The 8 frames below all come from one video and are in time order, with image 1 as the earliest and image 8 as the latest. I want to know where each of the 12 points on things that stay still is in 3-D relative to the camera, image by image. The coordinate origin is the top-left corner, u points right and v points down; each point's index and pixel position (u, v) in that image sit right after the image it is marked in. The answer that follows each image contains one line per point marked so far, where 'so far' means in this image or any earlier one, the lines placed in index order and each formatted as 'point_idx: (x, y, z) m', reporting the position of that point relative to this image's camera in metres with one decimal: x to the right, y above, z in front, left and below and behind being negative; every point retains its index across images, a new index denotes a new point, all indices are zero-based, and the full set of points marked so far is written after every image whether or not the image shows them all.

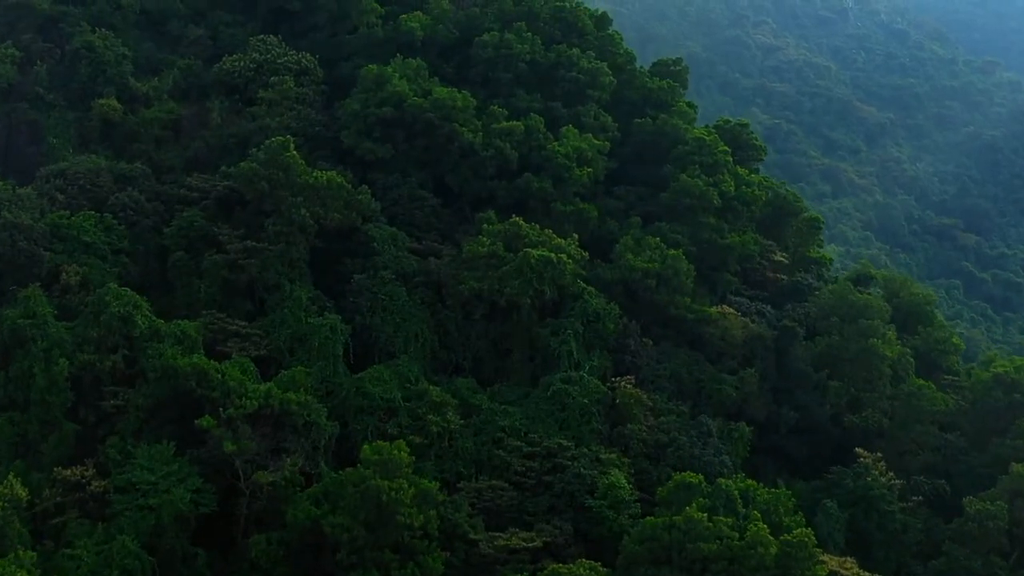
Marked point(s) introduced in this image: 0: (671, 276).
0: (+2.0, +0.2, +18.8) m
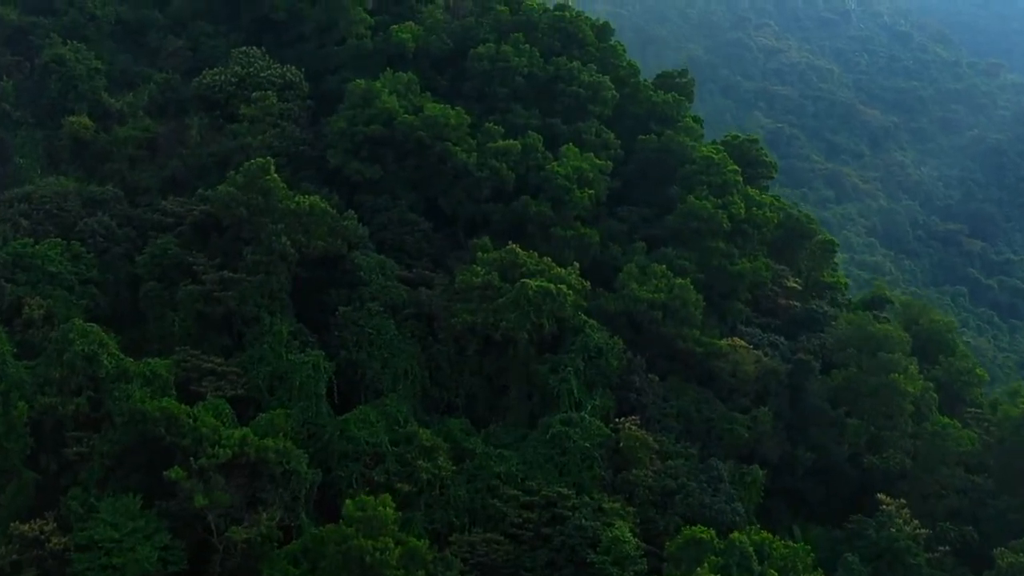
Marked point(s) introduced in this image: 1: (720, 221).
0: (+2.0, -0.2, +17.5) m
1: (+2.6, +0.9, +19.0) m
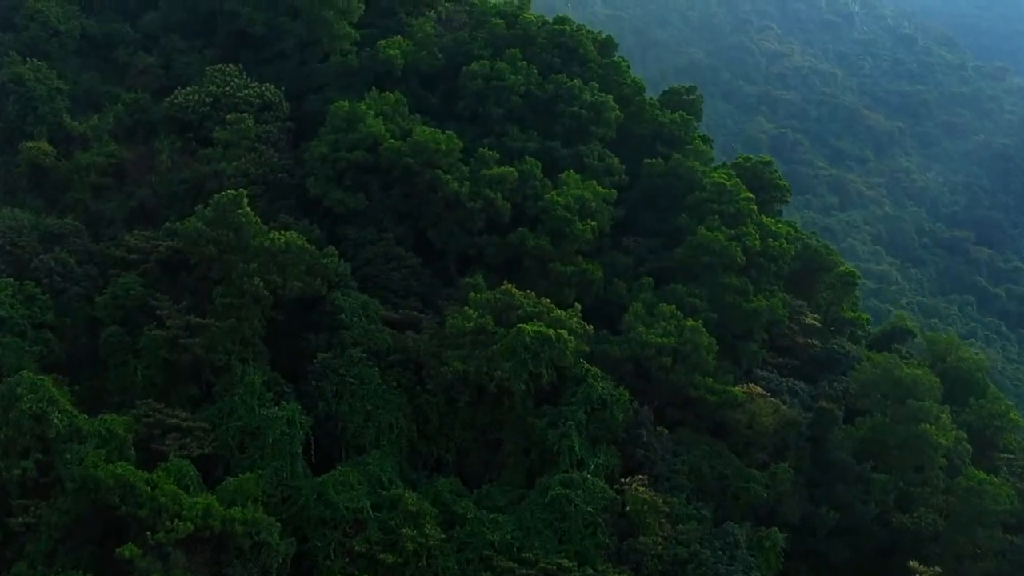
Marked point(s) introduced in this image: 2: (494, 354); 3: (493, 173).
0: (+1.9, -0.7, +16.0) m
1: (+2.6, +0.4, +17.5) m
2: (-0.2, -0.7, +15.1) m
3: (-0.2, +1.3, +17.5) m
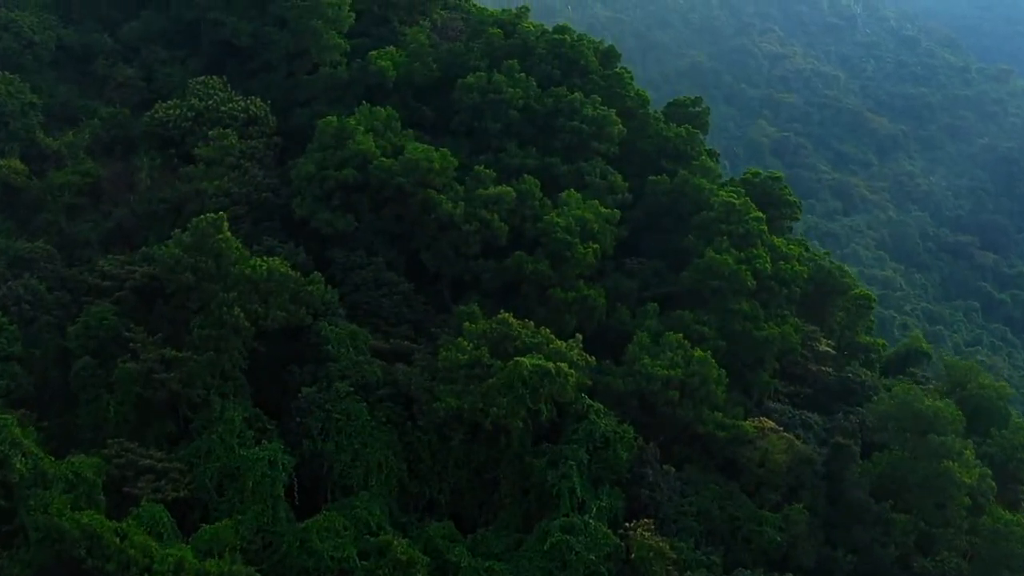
0: (+1.9, -1.0, +15.1) m
1: (+2.6, +0.1, +16.5) m
2: (-0.2, -1.0, +14.2) m
3: (-0.2, +1.1, +16.6) m
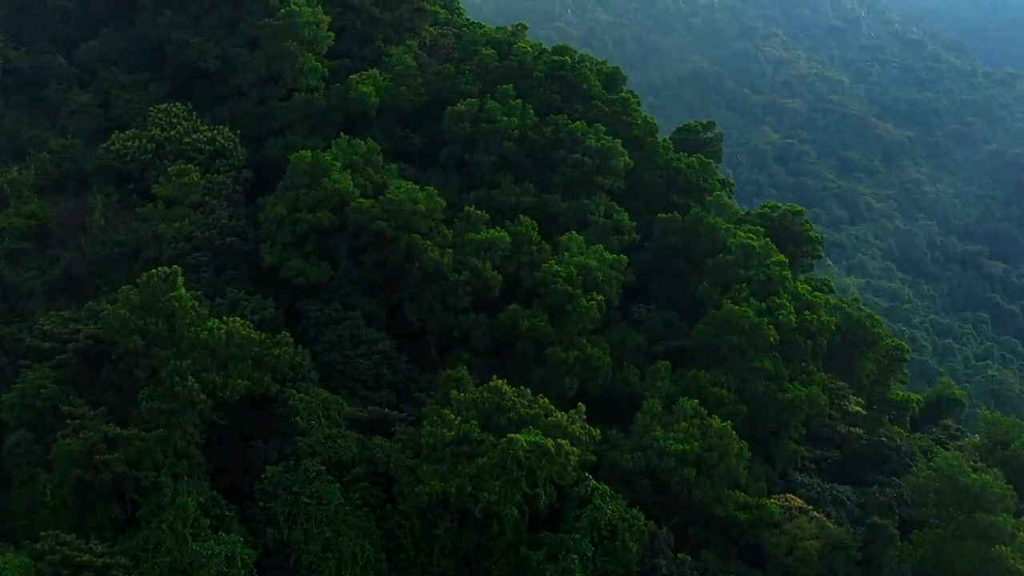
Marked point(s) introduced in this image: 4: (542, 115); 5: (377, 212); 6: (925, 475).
0: (+1.8, -1.5, +13.3) m
1: (+2.5, -0.5, +14.7) m
2: (-0.3, -1.5, +12.4) m
3: (-0.3, +0.5, +14.8) m
4: (+0.4, +2.1, +17.6) m
5: (-1.3, +0.7, +14.7) m
6: (+4.0, -1.8, +14.5) m
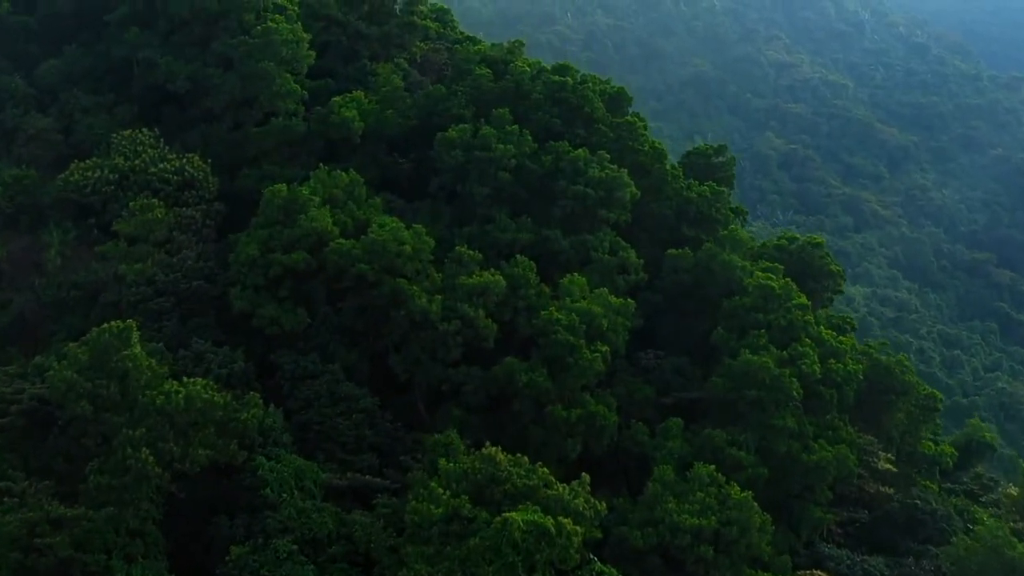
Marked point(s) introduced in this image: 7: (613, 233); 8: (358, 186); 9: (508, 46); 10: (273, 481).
0: (+1.8, -2.0, +11.9) m
1: (+2.5, -0.9, +13.3) m
2: (-0.3, -2.0, +10.9) m
3: (-0.3, 0.0, +13.4) m
4: (+0.3, +1.6, +16.2) m
5: (-1.4, +0.3, +13.3) m
6: (+4.0, -2.3, +13.0) m
7: (+1.0, +0.6, +15.4) m
8: (-1.5, +1.0, +14.5) m
9: (0.0, +2.9, +17.8) m
10: (-1.9, -1.5, +11.8) m
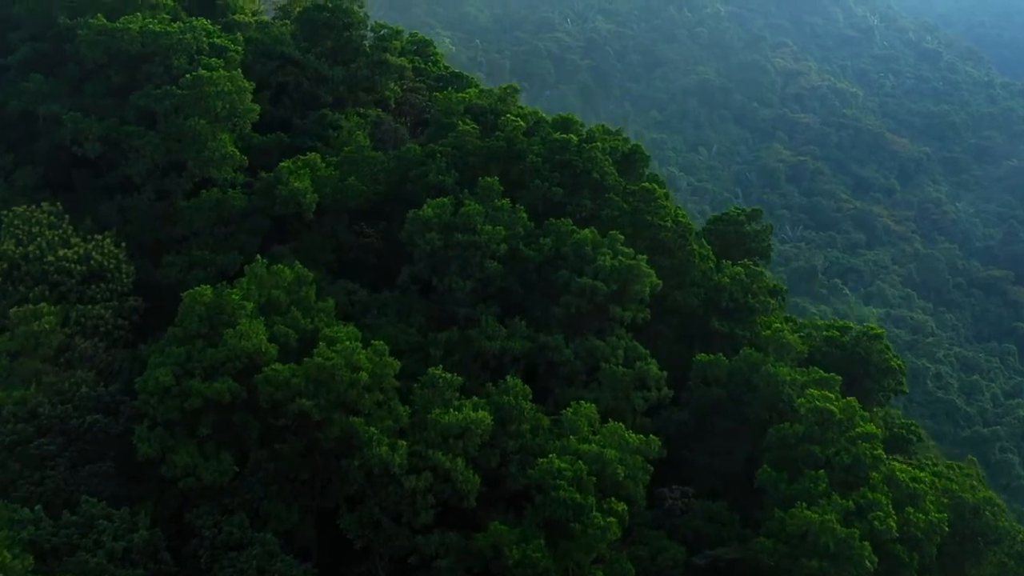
0: (+1.7, -2.9, +8.8) m
1: (+2.4, -1.9, +10.2) m
2: (-0.4, -2.9, +7.8) m
3: (-0.4, -0.9, +10.3) m
4: (+0.2, +0.7, +13.1) m
5: (-1.5, -0.7, +10.2) m
6: (+3.9, -3.2, +9.9) m
7: (+1.0, -0.4, +12.3) m
8: (-1.6, 0.0, +11.4) m
9: (-0.1, +1.9, +14.7) m
10: (-2.0, -2.5, +8.7) m
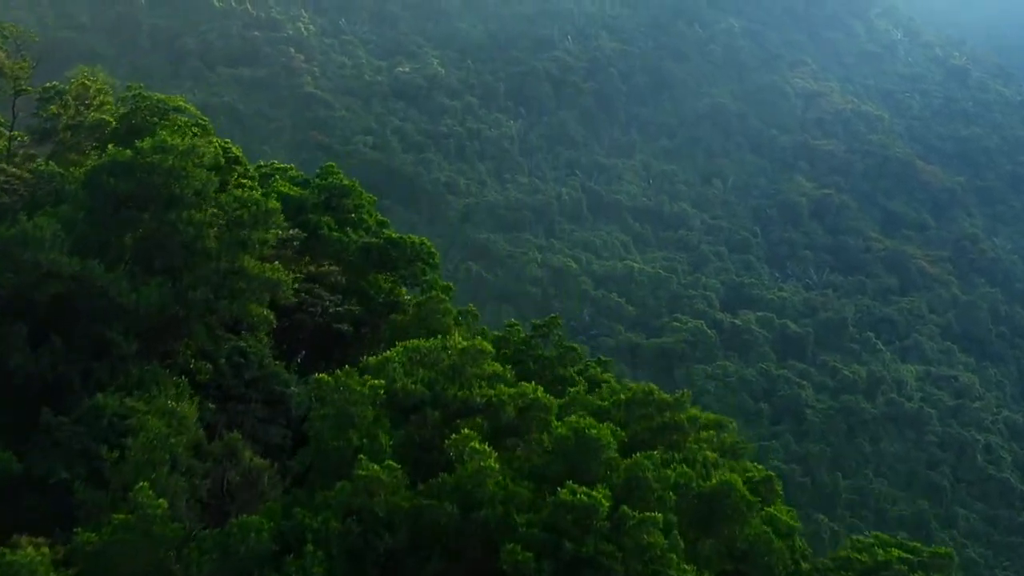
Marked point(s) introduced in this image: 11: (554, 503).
0: (+1.5, -5.2, +1.5) m
1: (+2.2, -4.2, +2.9) m
2: (-0.6, -5.2, +0.5) m
3: (-0.6, -3.2, +3.0) m
4: (0.0, -1.6, +5.8) m
5: (-1.6, -2.9, +2.9) m
6: (+3.7, -5.5, +2.7) m
7: (+0.8, -2.7, +5.0) m
8: (-1.8, -2.2, +4.1) m
9: (-0.3, -0.3, +7.4) m
10: (-2.1, -4.8, +1.4) m
11: (+0.1, -0.9, +6.2) m
